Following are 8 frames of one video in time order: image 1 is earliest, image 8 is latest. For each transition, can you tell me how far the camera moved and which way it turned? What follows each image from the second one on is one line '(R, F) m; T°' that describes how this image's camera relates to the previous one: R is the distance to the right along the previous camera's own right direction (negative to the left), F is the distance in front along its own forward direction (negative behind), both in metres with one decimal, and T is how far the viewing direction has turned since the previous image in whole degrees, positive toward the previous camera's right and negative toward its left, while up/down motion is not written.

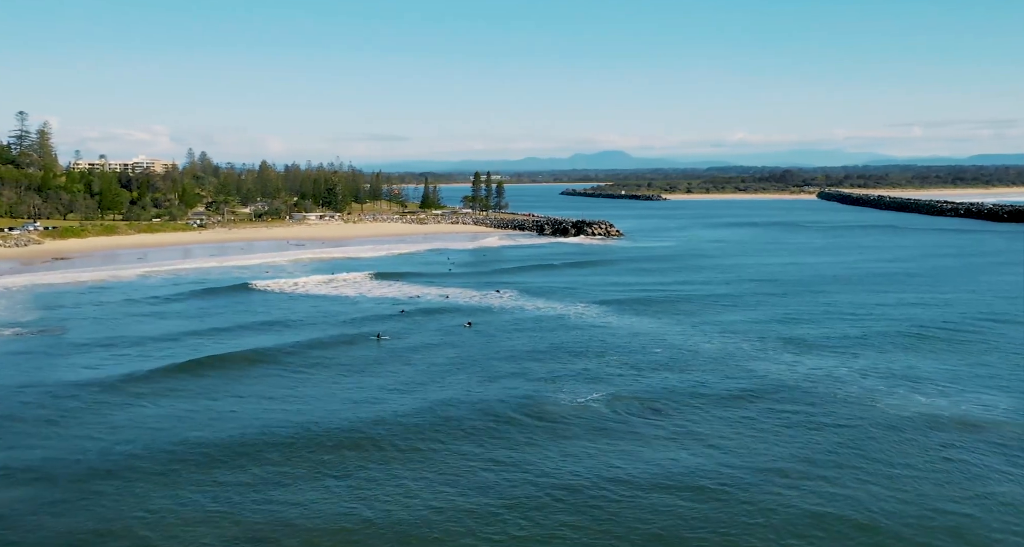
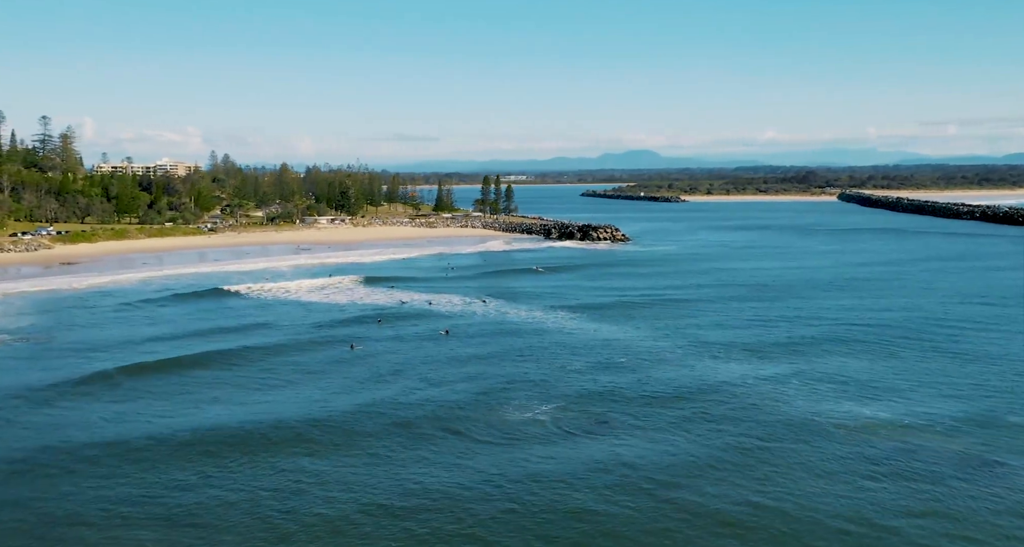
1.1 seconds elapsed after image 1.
(+1.8, +0.4) m; -2°
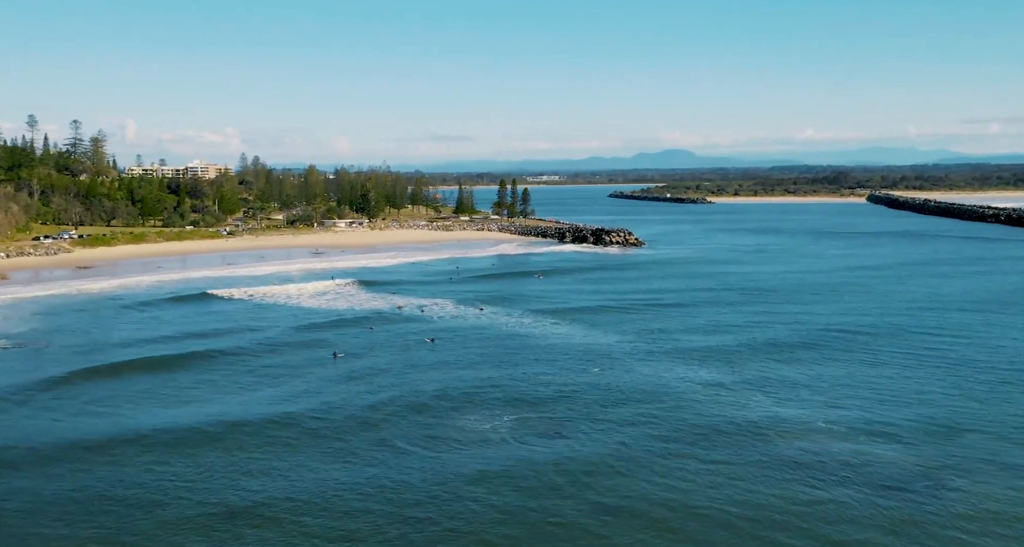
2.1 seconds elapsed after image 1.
(+1.7, +0.1) m; -2°
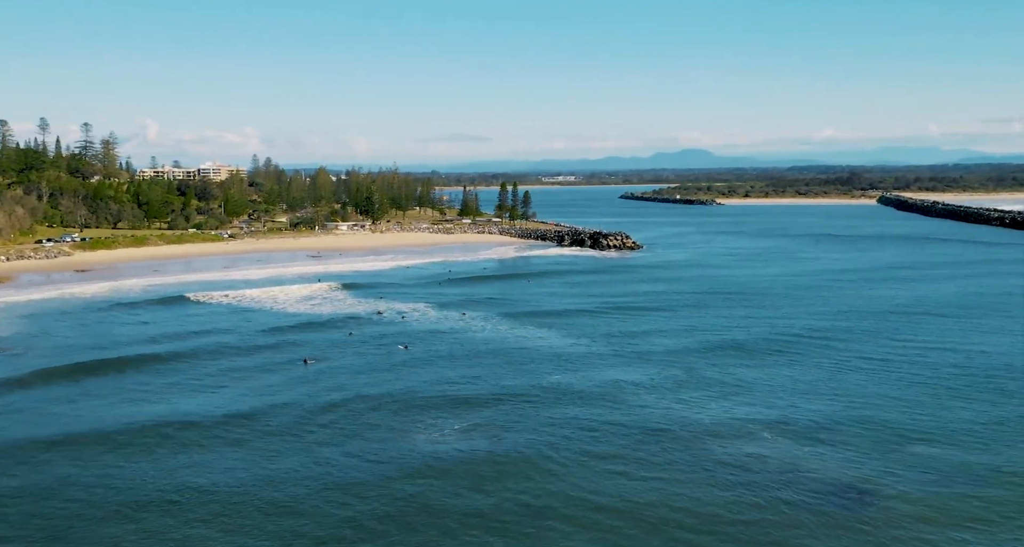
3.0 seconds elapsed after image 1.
(+1.5, 0.0) m; -1°
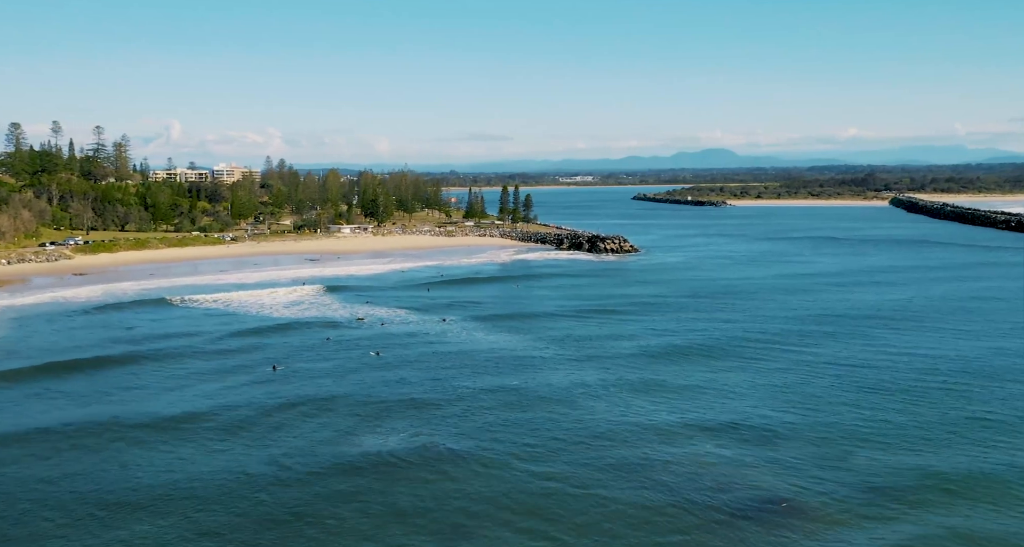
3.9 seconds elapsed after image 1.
(+1.6, 0.0) m; -1°
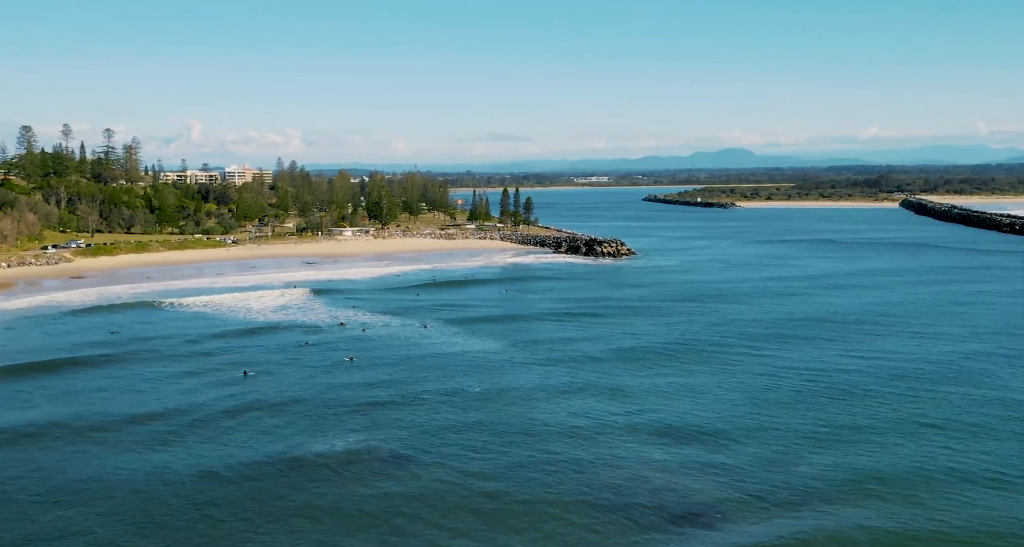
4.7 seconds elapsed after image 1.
(+1.4, -0.1) m; -1°
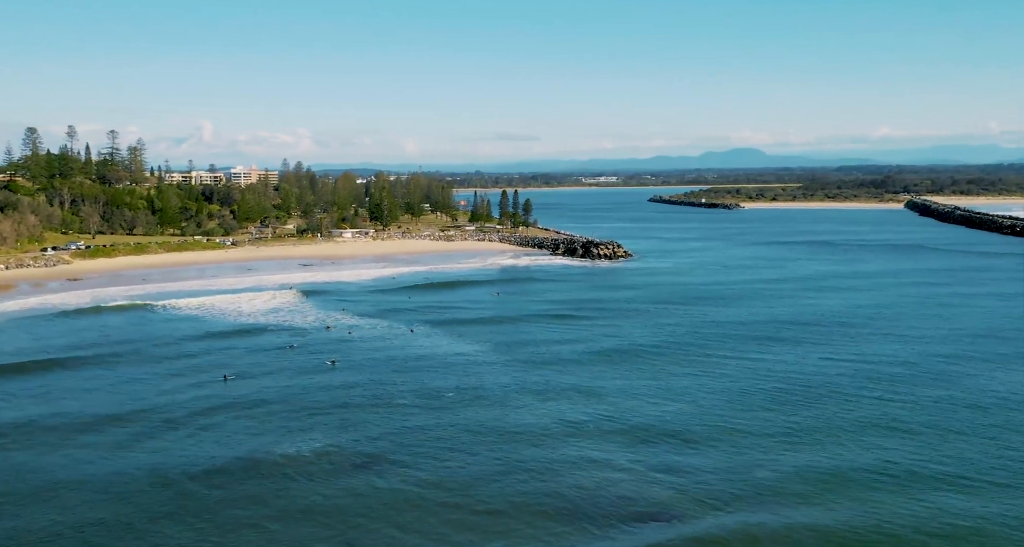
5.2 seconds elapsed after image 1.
(+0.9, 0.0) m; 0°
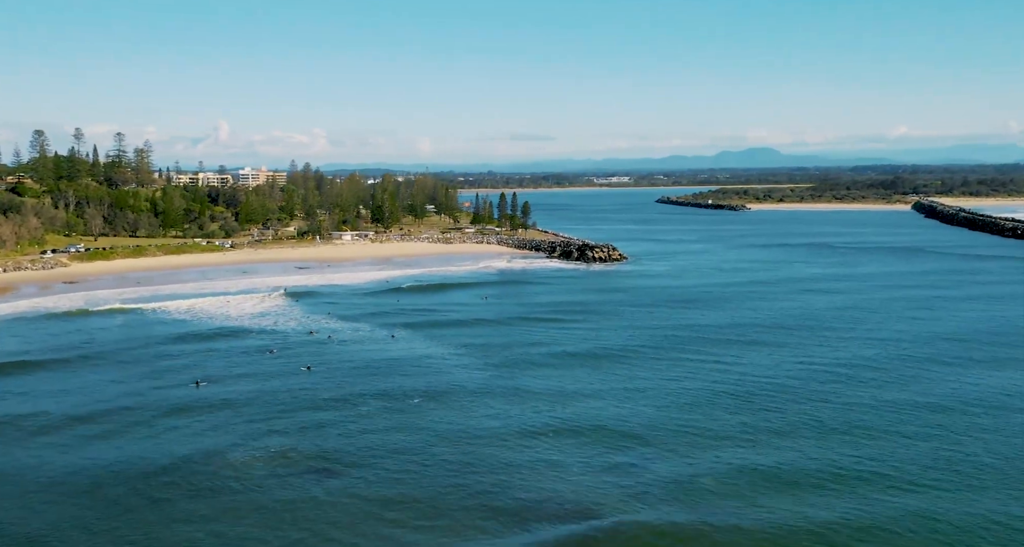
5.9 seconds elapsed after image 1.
(+1.3, 0.0) m; -1°
